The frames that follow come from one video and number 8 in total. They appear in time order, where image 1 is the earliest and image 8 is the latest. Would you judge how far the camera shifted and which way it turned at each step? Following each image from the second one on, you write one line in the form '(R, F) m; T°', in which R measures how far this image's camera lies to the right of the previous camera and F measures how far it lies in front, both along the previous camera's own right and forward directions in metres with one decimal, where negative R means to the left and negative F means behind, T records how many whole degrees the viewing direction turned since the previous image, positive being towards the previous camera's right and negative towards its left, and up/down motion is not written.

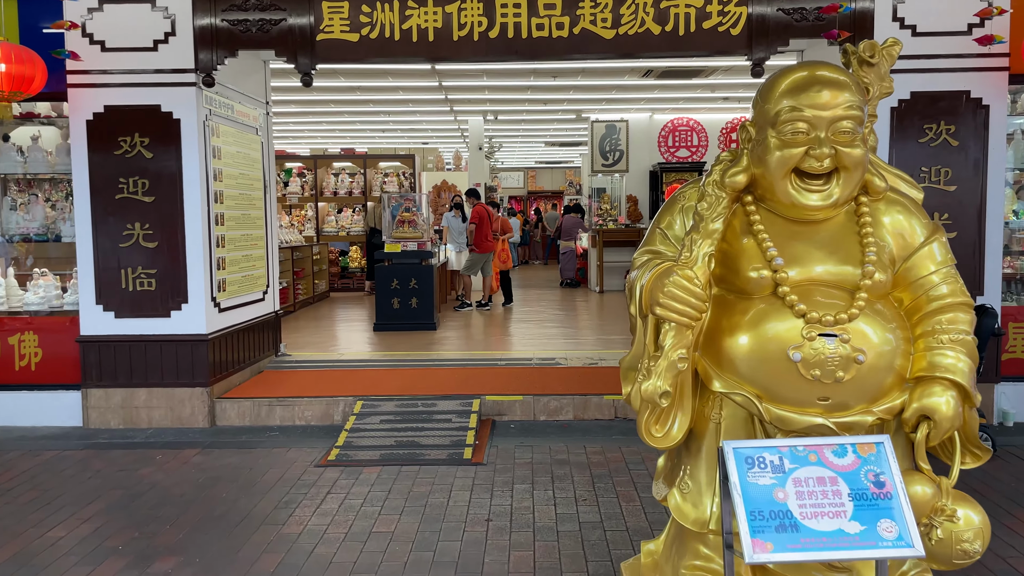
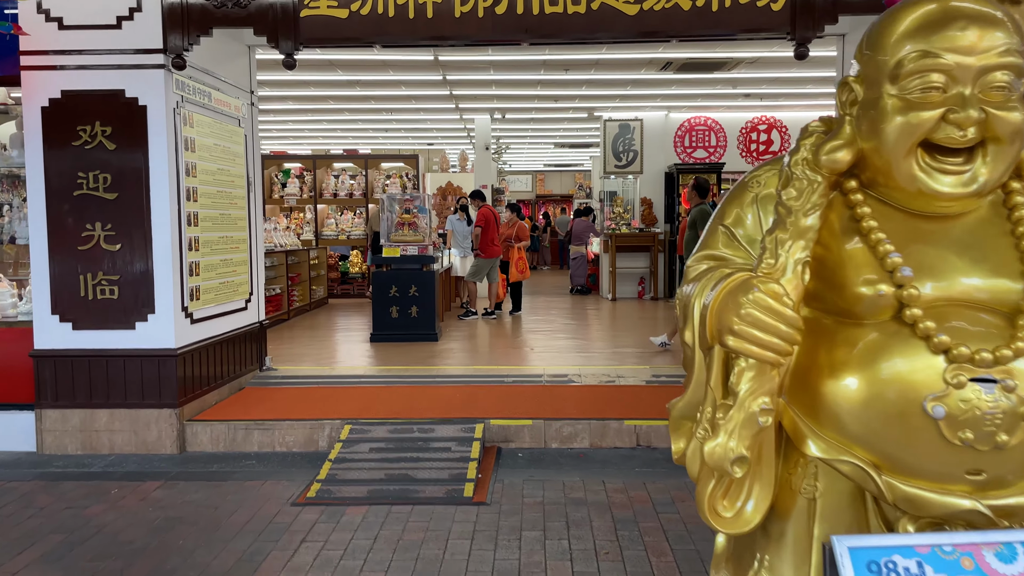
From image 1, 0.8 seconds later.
(0.0, +0.5) m; -1°
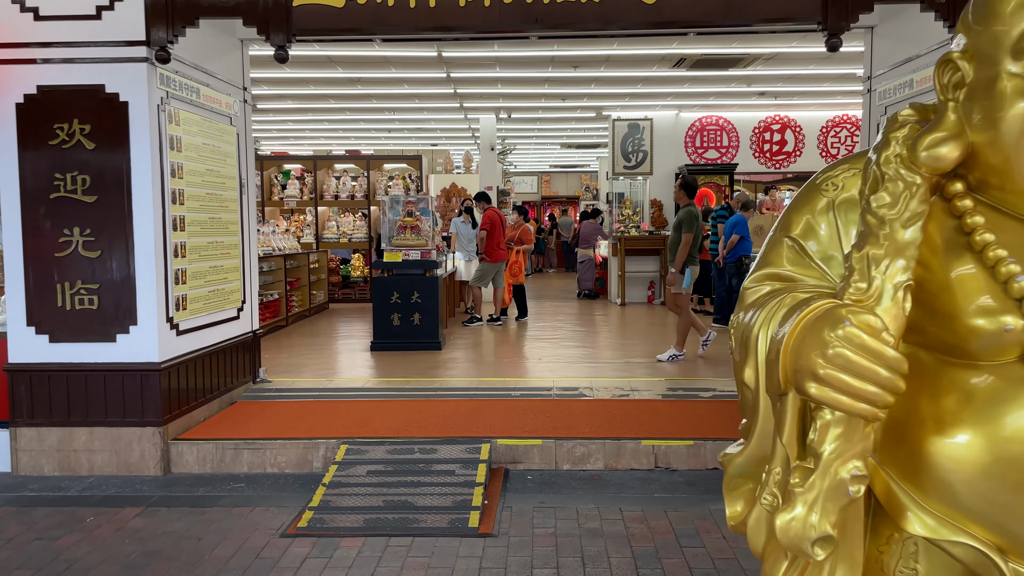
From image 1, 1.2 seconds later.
(0.0, +0.3) m; 0°
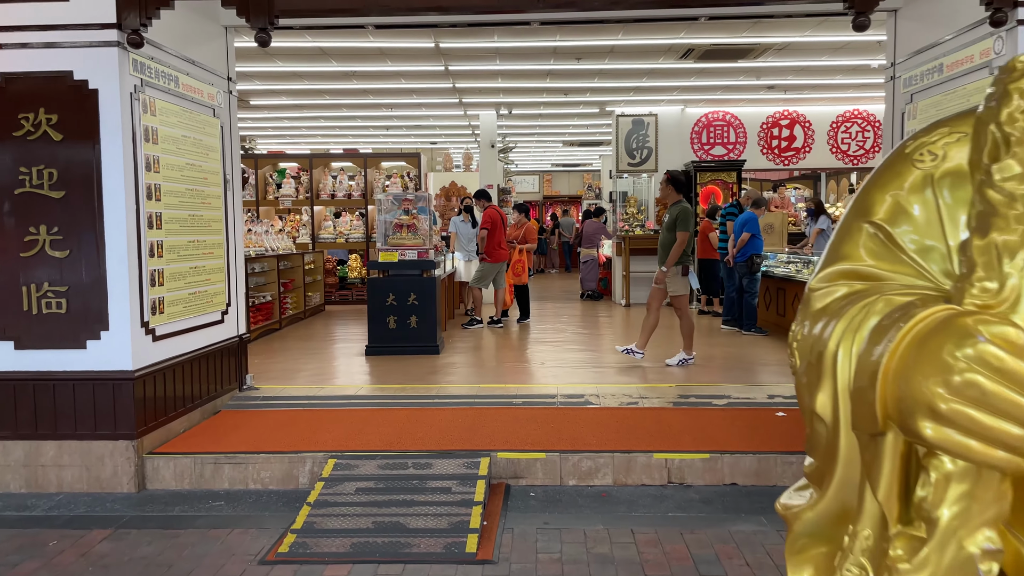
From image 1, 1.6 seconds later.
(0.0, +0.3) m; 0°
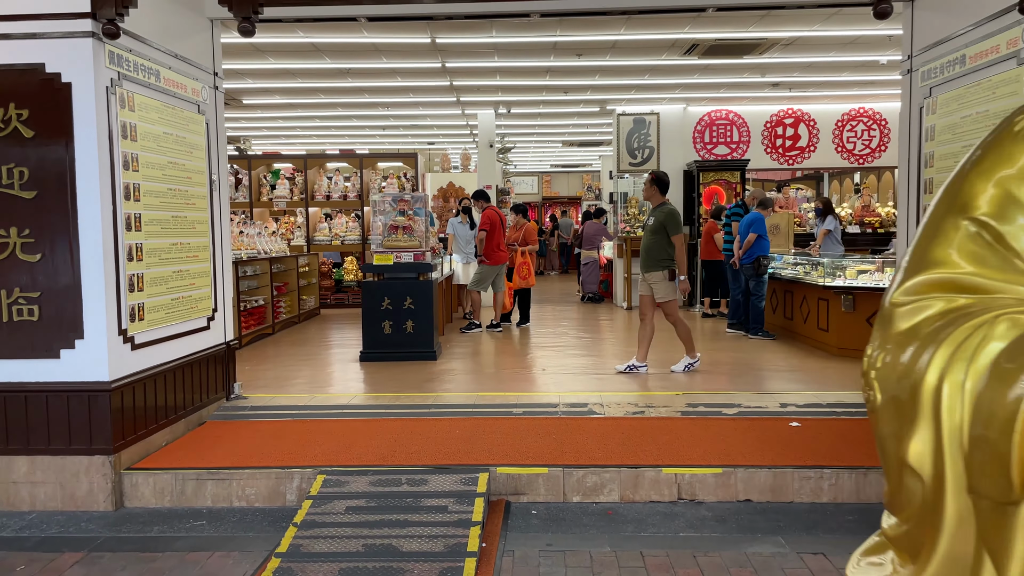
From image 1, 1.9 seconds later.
(0.0, +0.2) m; 0°
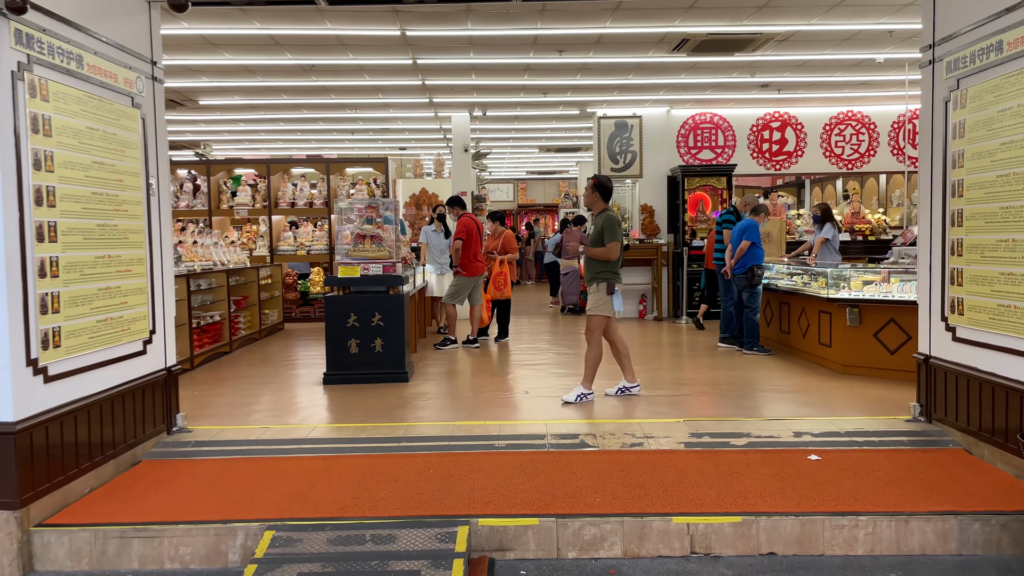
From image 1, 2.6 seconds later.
(0.0, +0.5) m; +2°
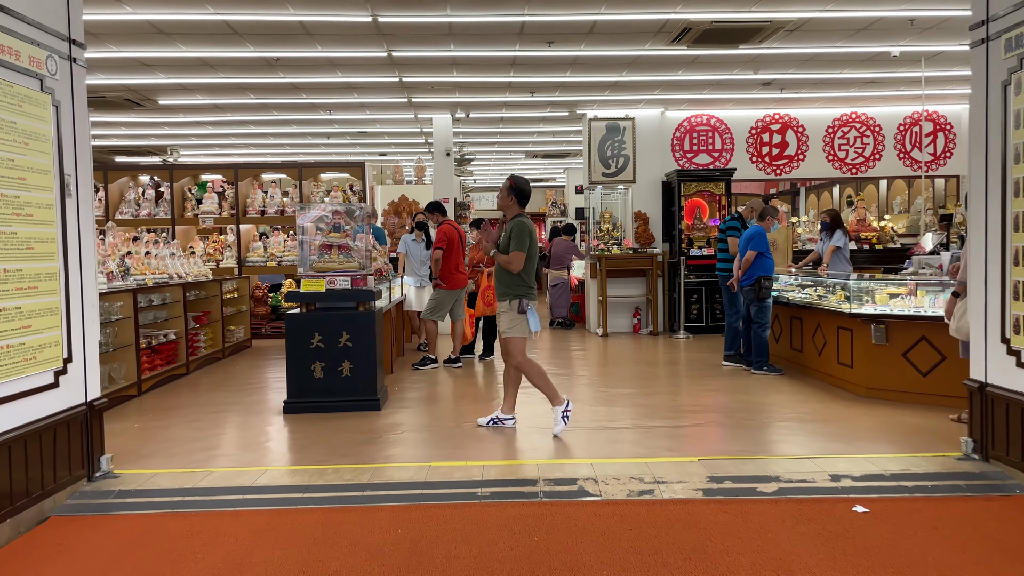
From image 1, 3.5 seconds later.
(0.0, +0.6) m; +1°
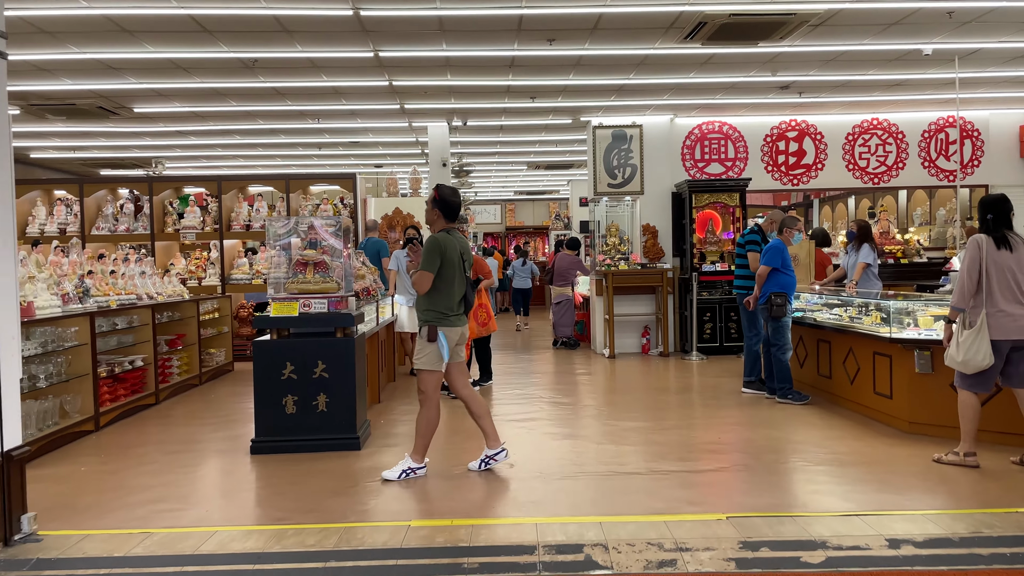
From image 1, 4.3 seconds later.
(0.0, +0.5) m; 0°
